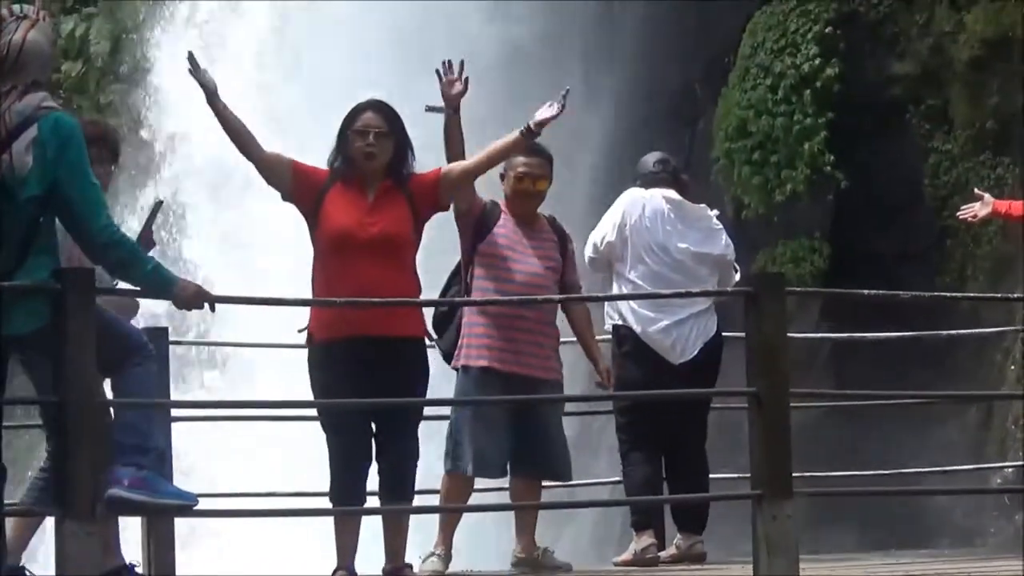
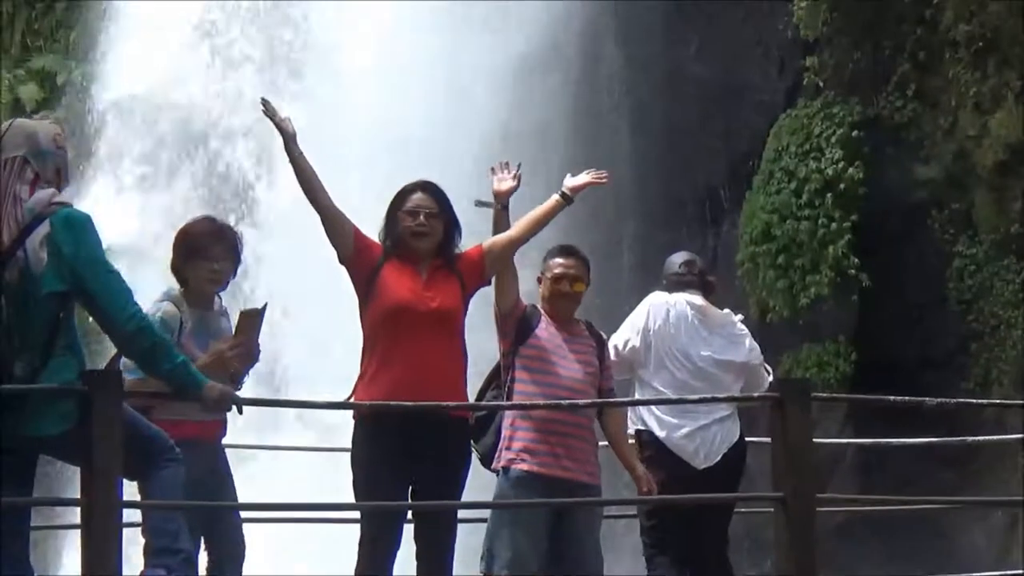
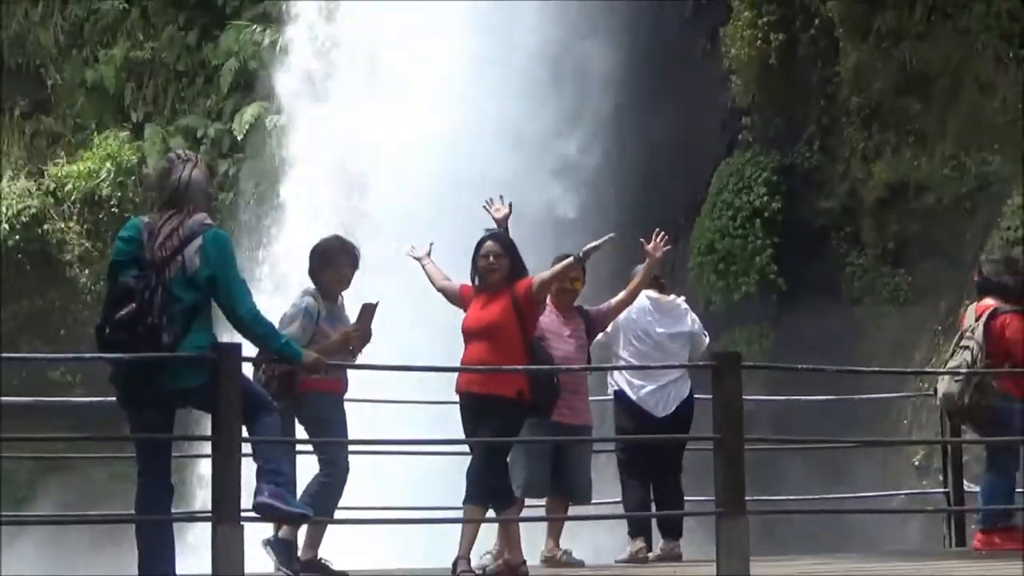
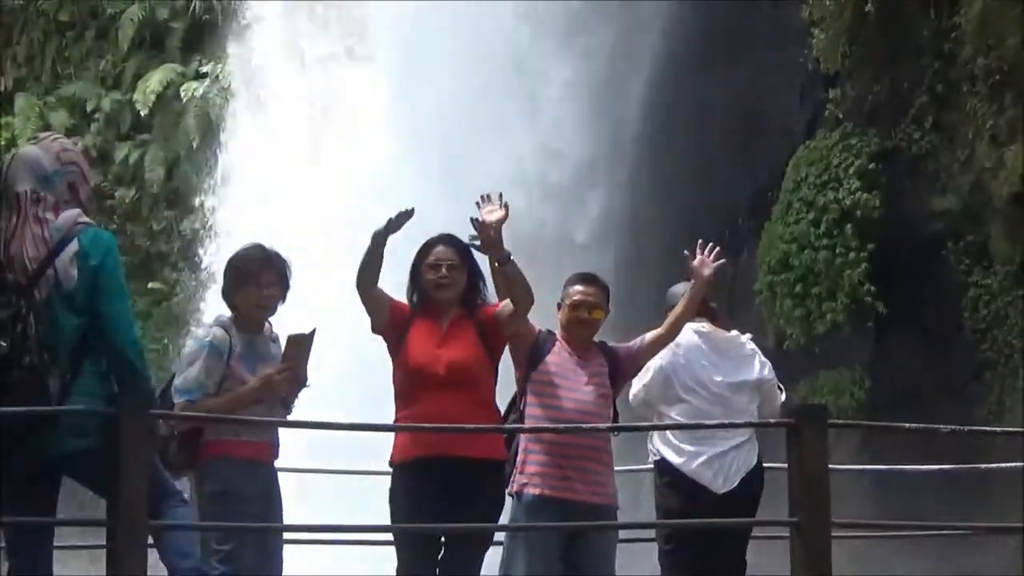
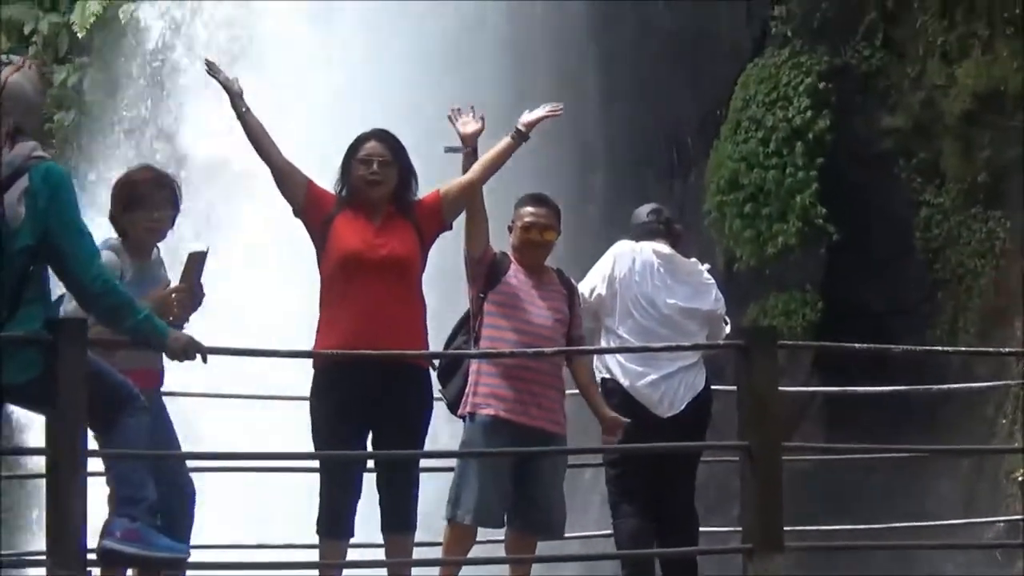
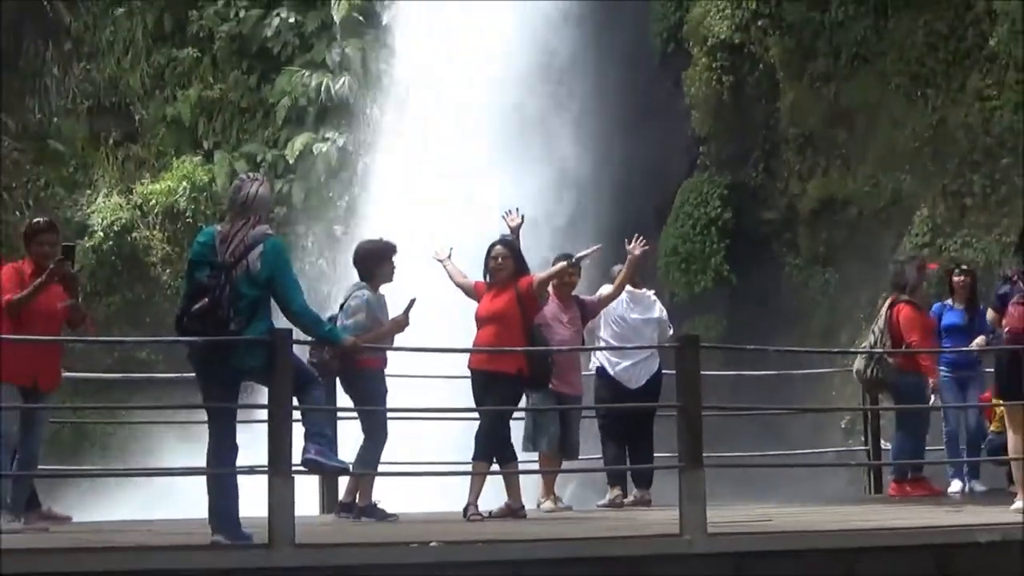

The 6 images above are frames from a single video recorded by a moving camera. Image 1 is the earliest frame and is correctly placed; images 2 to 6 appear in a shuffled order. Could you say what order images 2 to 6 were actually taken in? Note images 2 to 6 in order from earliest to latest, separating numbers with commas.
5, 2, 4, 3, 6
